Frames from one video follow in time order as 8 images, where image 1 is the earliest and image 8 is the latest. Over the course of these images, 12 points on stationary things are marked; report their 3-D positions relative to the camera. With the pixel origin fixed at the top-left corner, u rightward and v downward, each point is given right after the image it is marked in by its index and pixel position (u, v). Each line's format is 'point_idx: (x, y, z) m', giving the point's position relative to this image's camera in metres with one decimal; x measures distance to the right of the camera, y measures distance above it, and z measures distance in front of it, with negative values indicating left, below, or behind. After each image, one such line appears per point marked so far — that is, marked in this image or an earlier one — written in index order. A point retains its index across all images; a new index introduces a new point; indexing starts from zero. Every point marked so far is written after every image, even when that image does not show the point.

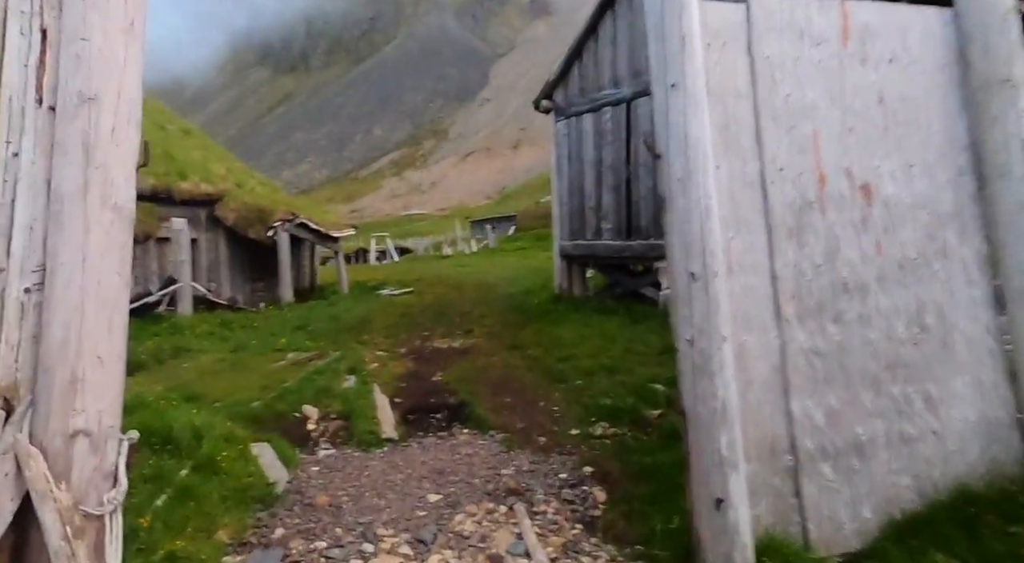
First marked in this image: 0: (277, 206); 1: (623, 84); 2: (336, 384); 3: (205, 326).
0: (-7.7, +2.5, +18.6) m
1: (+2.6, +4.7, +13.5) m
2: (-2.6, -1.5, +8.4) m
3: (-7.0, -1.0, +12.9) m
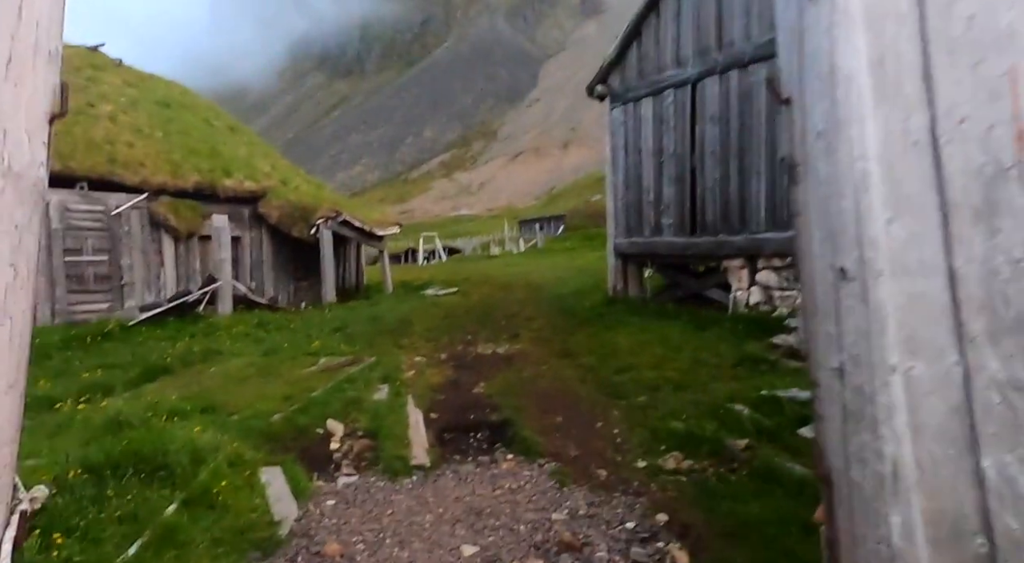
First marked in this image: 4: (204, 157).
0: (-6.1, +2.5, +18.1) m
1: (+3.7, +4.6, +12.2) m
2: (-1.9, -1.5, +7.5) m
3: (-5.9, -1.0, +12.4) m
4: (-9.0, +3.7, +16.6) m
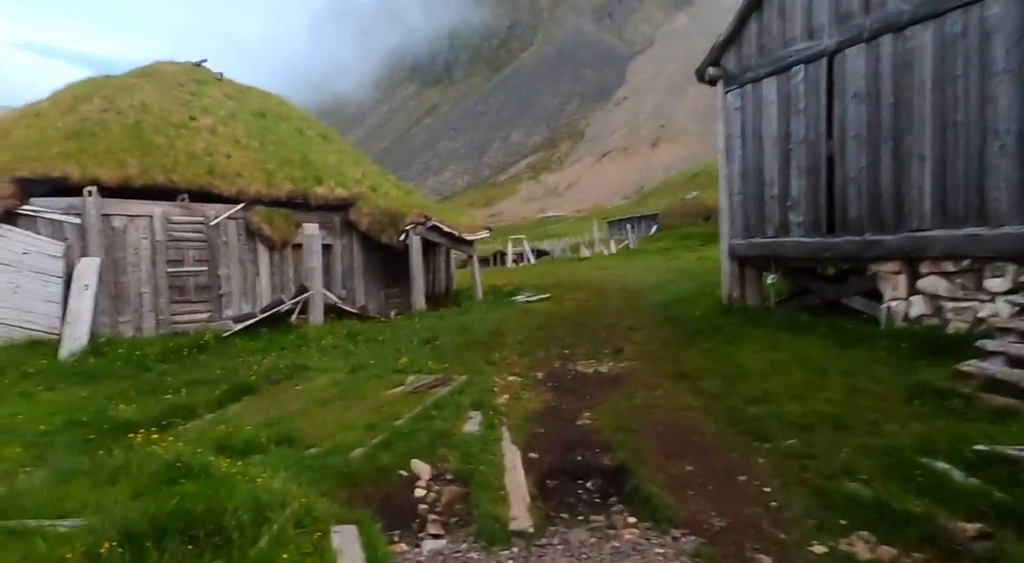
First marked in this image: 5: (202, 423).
0: (-3.2, +2.3, +17.7) m
1: (+5.6, +4.5, +10.3) m
2: (-0.7, -1.7, +6.6) m
3: (-3.8, -1.2, +12.0) m
4: (-6.2, +3.4, +16.6) m
5: (-3.6, -1.6, +6.5) m
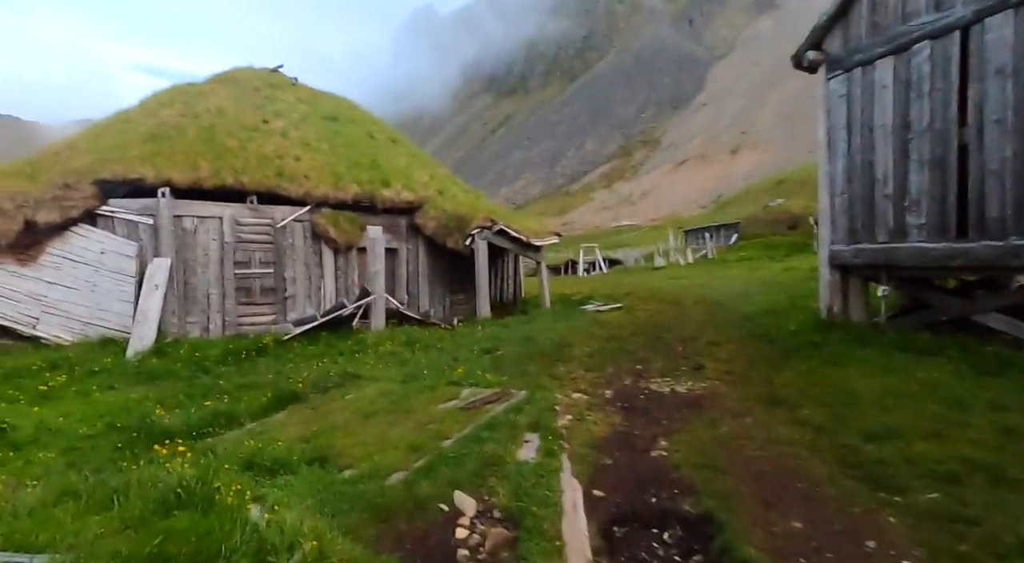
0: (-1.1, +2.1, +17.1) m
1: (+6.8, +4.3, +8.8) m
2: (0.0, -1.7, +5.7) m
3: (-2.5, -1.3, +11.5) m
4: (-4.2, +3.3, +16.5) m
5: (-2.9, -1.6, +6.0) m
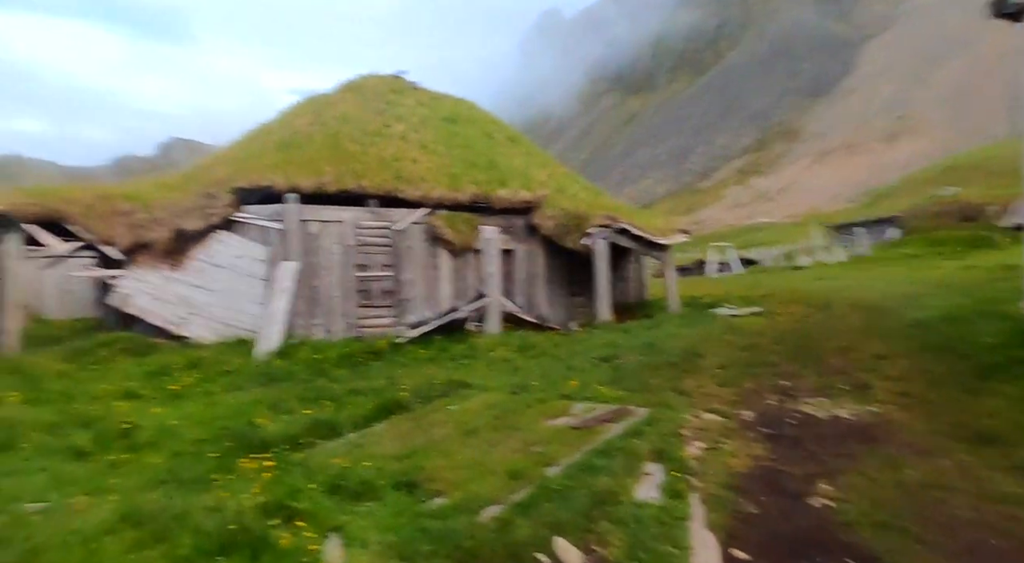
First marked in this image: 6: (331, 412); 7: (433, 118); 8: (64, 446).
0: (+2.4, +2.0, +16.1) m
1: (+8.2, +4.3, +6.3) m
2: (+1.0, -1.7, +4.8) m
3: (-0.2, -1.3, +11.0) m
4: (-0.9, +3.2, +16.2) m
5: (-1.8, -1.7, +5.7) m
6: (-2.3, -1.6, +7.2) m
7: (-2.5, +5.2, +18.0) m
8: (-4.8, -1.8, +6.1) m
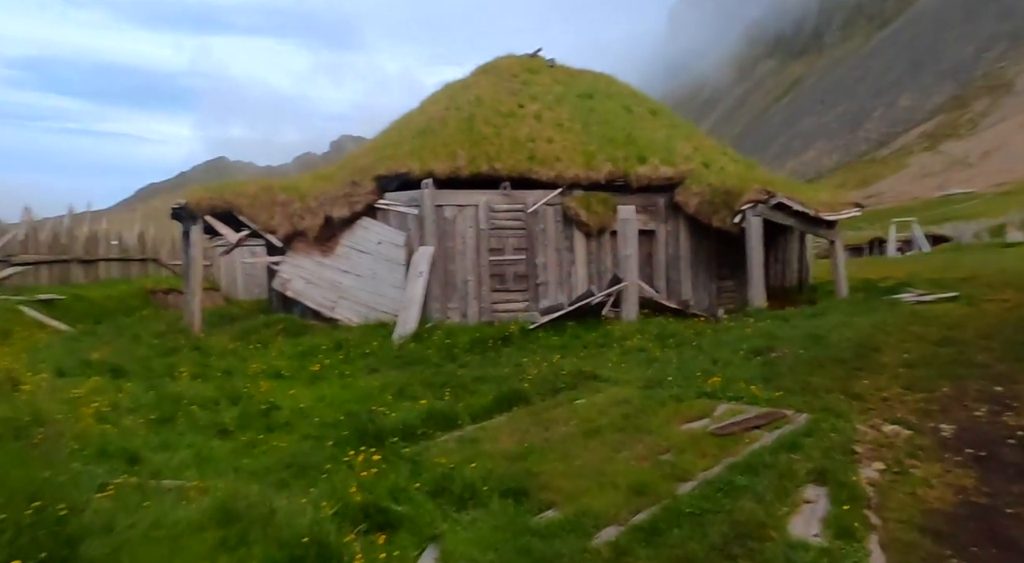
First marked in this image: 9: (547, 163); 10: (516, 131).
0: (+6.0, +2.5, +14.4) m
1: (+9.2, +4.5, +3.4) m
2: (+1.8, -1.6, +3.9) m
3: (+2.2, -1.0, +10.1) m
4: (+2.8, +3.7, +15.2) m
5: (-0.6, -1.5, +5.4) m
6: (-0.7, -1.4, +7.0) m
7: (+1.7, +5.7, +17.3) m
8: (-3.4, -1.6, +6.6) m
9: (+0.8, +2.9, +14.2) m
10: (0.0, +4.0, +15.1) m
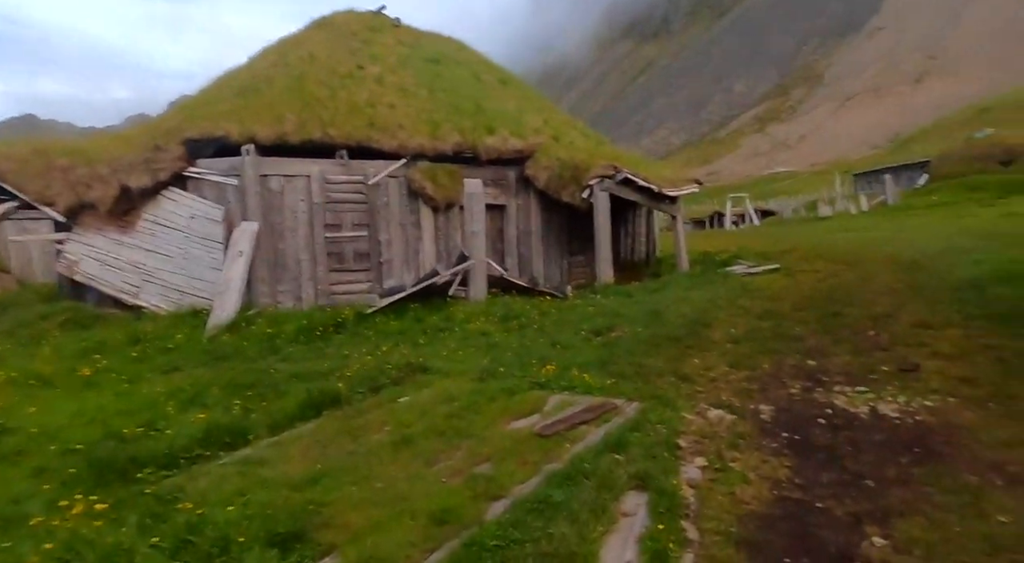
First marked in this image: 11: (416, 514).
0: (+2.1, +3.1, +14.4) m
1: (+7.7, +4.7, +4.2) m
2: (+0.5, -1.5, +3.4) m
3: (-0.5, -0.7, +9.6) m
4: (-1.1, +4.3, +14.4) m
5: (-2.3, -1.4, +4.4) m
6: (-2.7, -1.3, +5.9) m
7: (-2.7, +6.3, +16.1) m
8: (-5.2, -1.6, +4.8) m
9: (-2.8, +3.4, +13.0) m
10: (-3.8, +4.5, +13.6) m
11: (-0.6, -1.5, +3.7) m
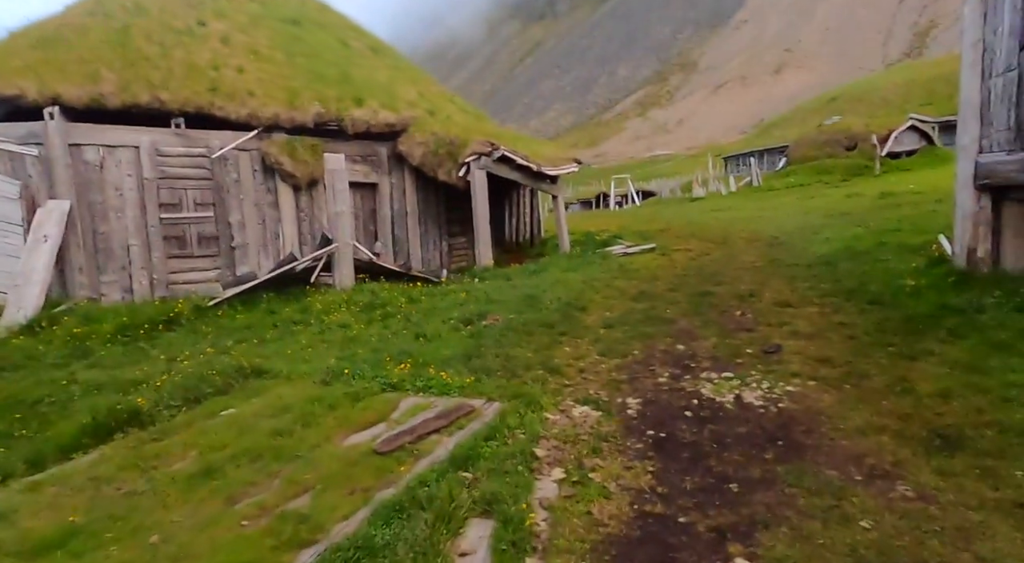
0: (-0.9, +3.5, +13.7) m
1: (+6.4, +4.9, +4.7) m
2: (-0.5, -1.5, +2.8) m
3: (-2.6, -0.5, +8.6) m
4: (-4.2, +4.6, +13.1) m
5: (-3.3, -1.4, +3.2) m
6: (-4.0, -1.3, +4.6) m
7: (-6.1, +6.7, +14.3) m
8: (-6.3, -1.6, +3.1) m
9: (-5.5, +3.7, +11.4) m
10: (-6.6, +4.8, +11.8) m
11: (-1.6, -1.5, +2.8) m
